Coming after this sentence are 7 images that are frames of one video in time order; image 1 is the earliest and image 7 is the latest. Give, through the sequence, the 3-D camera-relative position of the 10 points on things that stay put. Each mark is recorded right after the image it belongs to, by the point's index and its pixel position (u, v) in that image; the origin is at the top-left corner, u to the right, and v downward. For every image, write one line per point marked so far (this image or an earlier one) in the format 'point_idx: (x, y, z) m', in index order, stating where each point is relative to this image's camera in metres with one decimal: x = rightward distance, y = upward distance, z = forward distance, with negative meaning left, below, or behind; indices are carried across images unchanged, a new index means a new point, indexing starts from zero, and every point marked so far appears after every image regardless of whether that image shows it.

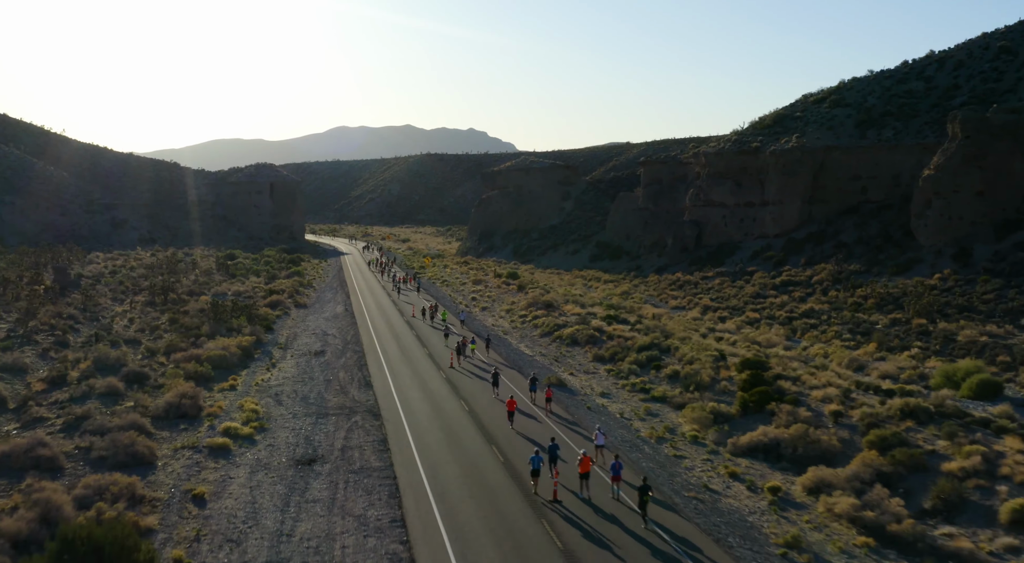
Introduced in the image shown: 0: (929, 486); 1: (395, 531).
0: (+8.0, -3.9, +13.2) m
1: (-1.9, -4.0, +11.3) m
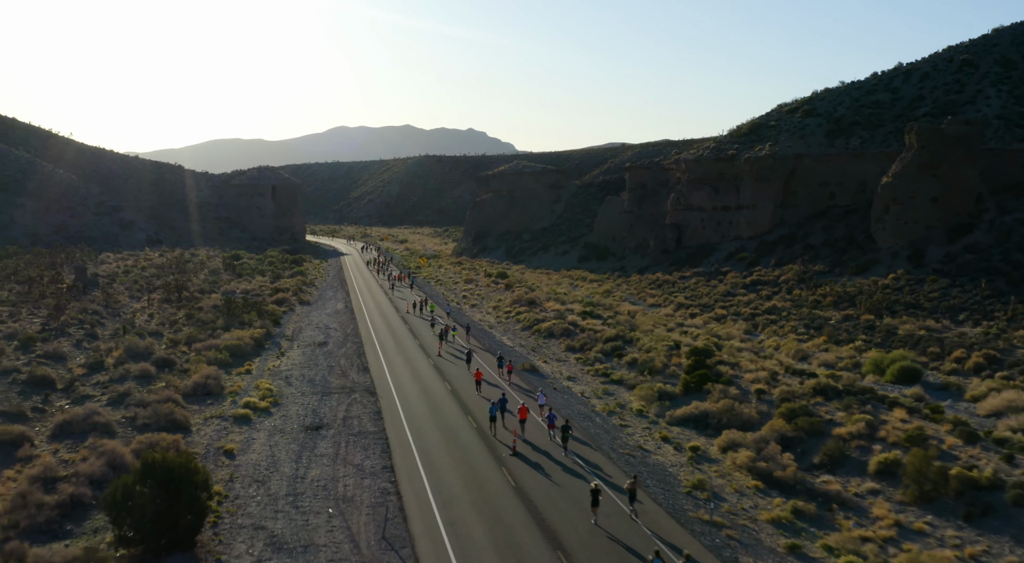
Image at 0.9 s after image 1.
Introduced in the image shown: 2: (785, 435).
0: (+7.3, -3.9, +16.3) m
1: (-2.6, -4.0, +14.4) m
2: (+6.7, -3.8, +16.8) m
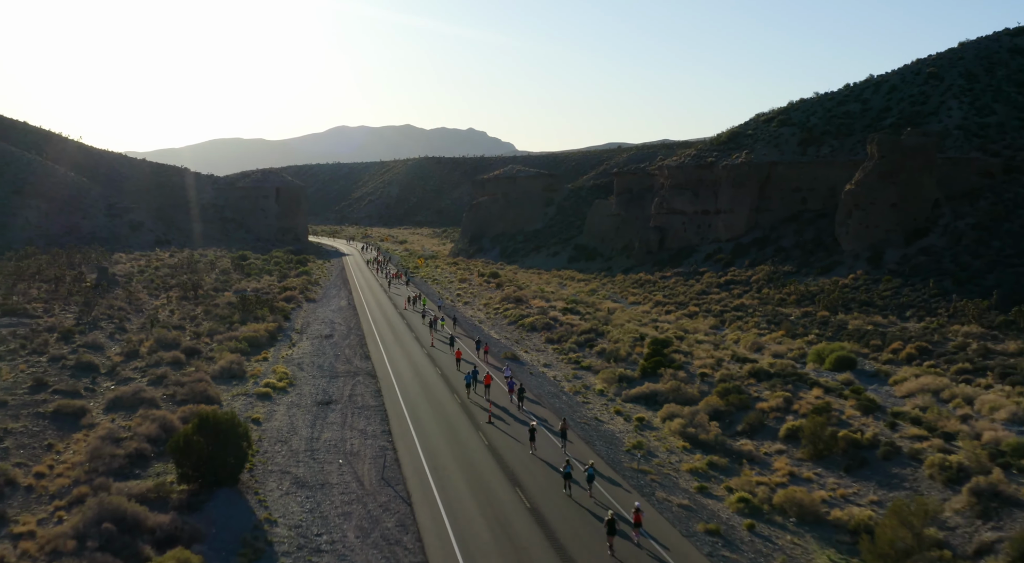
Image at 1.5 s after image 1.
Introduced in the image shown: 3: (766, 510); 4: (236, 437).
0: (+6.7, -3.9, +19.7) m
1: (-3.3, -4.0, +17.8) m
2: (+6.0, -3.7, +20.2) m
3: (+5.3, -4.7, +14.4) m
4: (-5.8, -3.2, +14.7) m
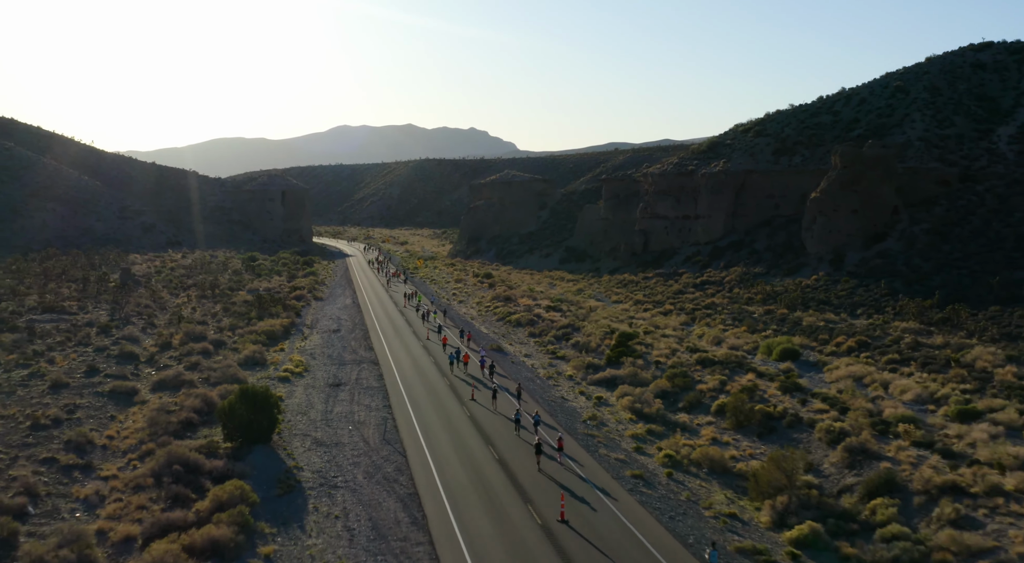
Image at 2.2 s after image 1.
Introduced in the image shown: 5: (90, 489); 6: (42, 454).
0: (+6.0, -3.9, +23.6) m
1: (-4.0, -4.0, +21.7) m
2: (+5.3, -3.8, +24.2) m
3: (+4.6, -4.8, +18.3) m
4: (-6.5, -3.3, +18.7) m
5: (-9.7, -4.8, +15.9) m
6: (-12.3, -4.5, +18.1) m
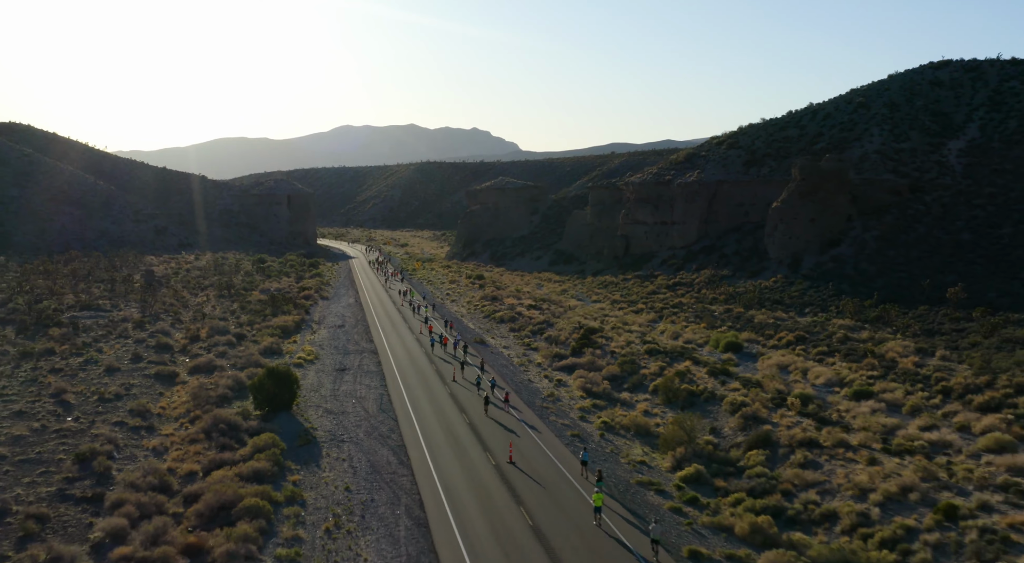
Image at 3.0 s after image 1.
0: (+4.9, -4.0, +28.6) m
1: (-5.0, -4.1, +26.7) m
2: (+4.3, -3.9, +29.1) m
3: (+3.5, -4.9, +23.3) m
4: (-7.6, -3.4, +23.7) m
5: (-10.8, -4.8, +20.9) m
6: (-13.3, -4.6, +23.1) m
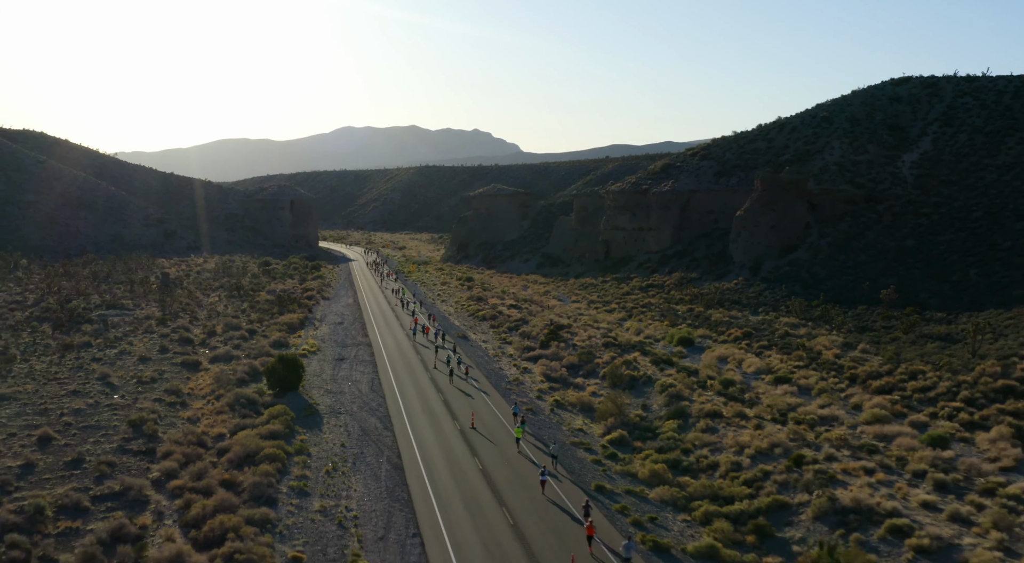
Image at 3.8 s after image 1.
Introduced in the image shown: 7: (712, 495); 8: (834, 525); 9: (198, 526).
0: (+3.6, -4.2, +33.6) m
1: (-6.3, -4.2, +31.7) m
2: (+3.0, -4.0, +34.1) m
3: (+2.2, -5.0, +28.3) m
4: (-8.9, -3.5, +28.7) m
5: (-12.1, -4.9, +26.0) m
6: (-14.7, -4.7, +28.1) m
7: (+5.7, -6.1, +19.6) m
8: (+8.1, -6.1, +17.4) m
9: (-7.7, -5.9, +16.8) m
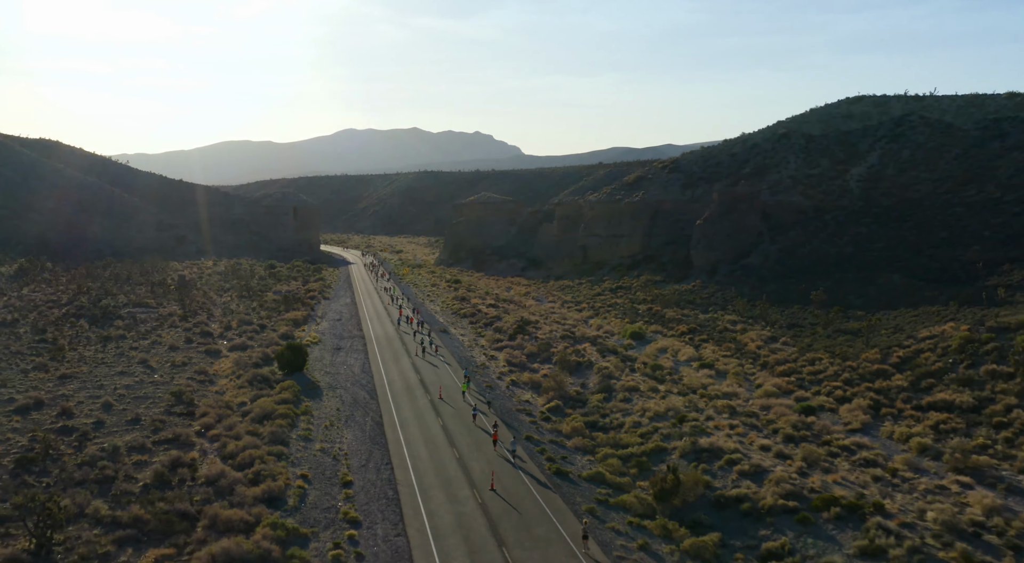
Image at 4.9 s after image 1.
0: (+1.8, -4.3, +40.2) m
1: (-8.2, -4.3, +38.4) m
2: (+1.2, -4.2, +40.7) m
3: (+0.3, -5.1, +34.9) m
4: (-10.8, -3.6, +35.4) m
5: (-14.0, -5.0, +32.6) m
6: (-16.5, -4.7, +34.8) m
7: (+3.9, -6.2, +26.2) m
8: (+6.3, -6.2, +23.9) m
9: (-9.5, -6.0, +23.5) m
